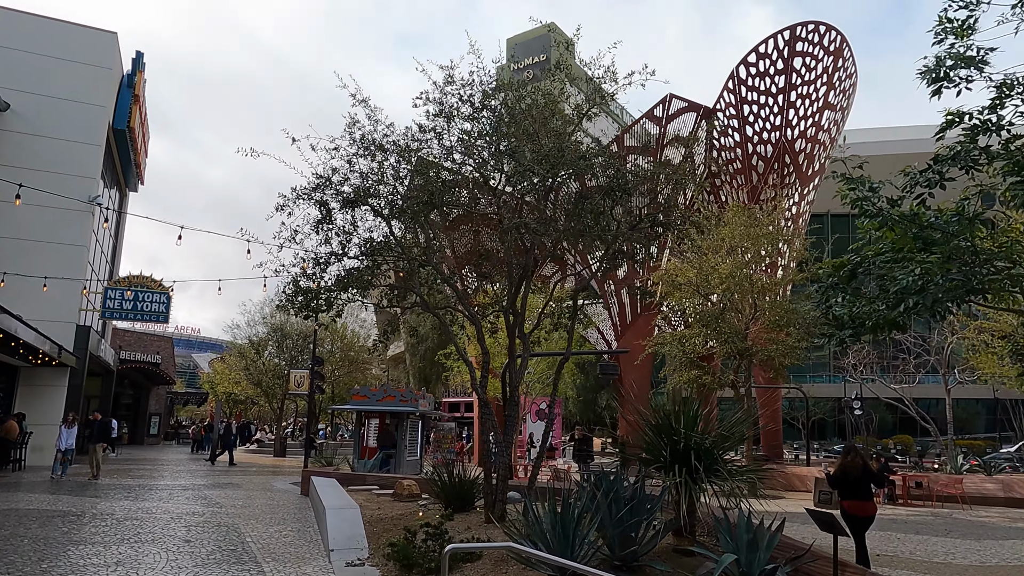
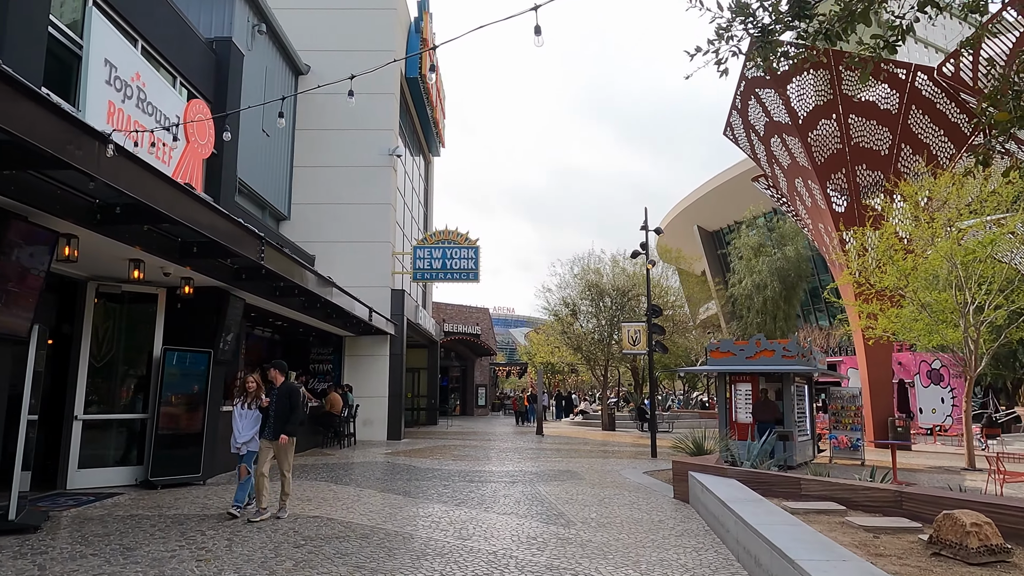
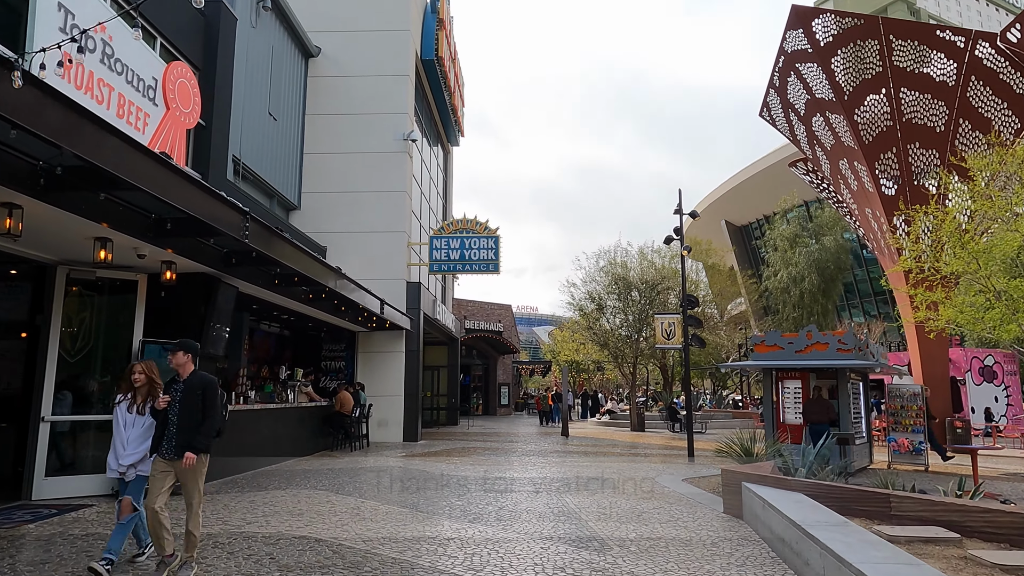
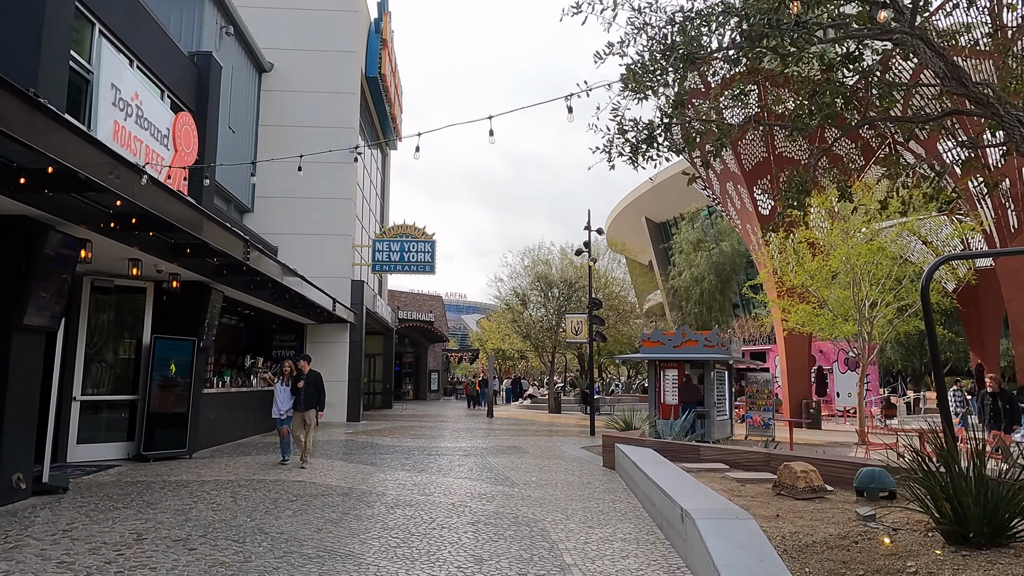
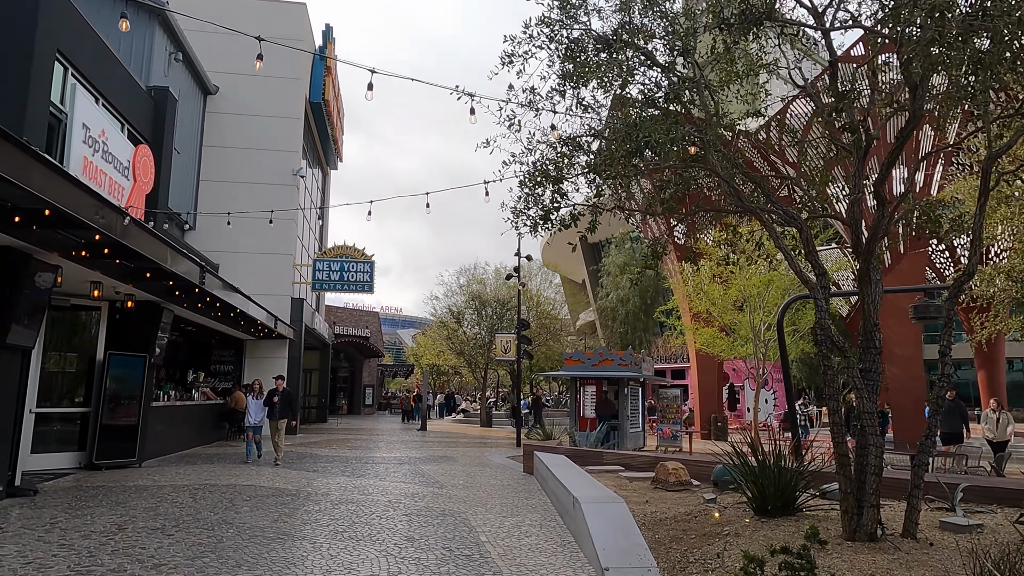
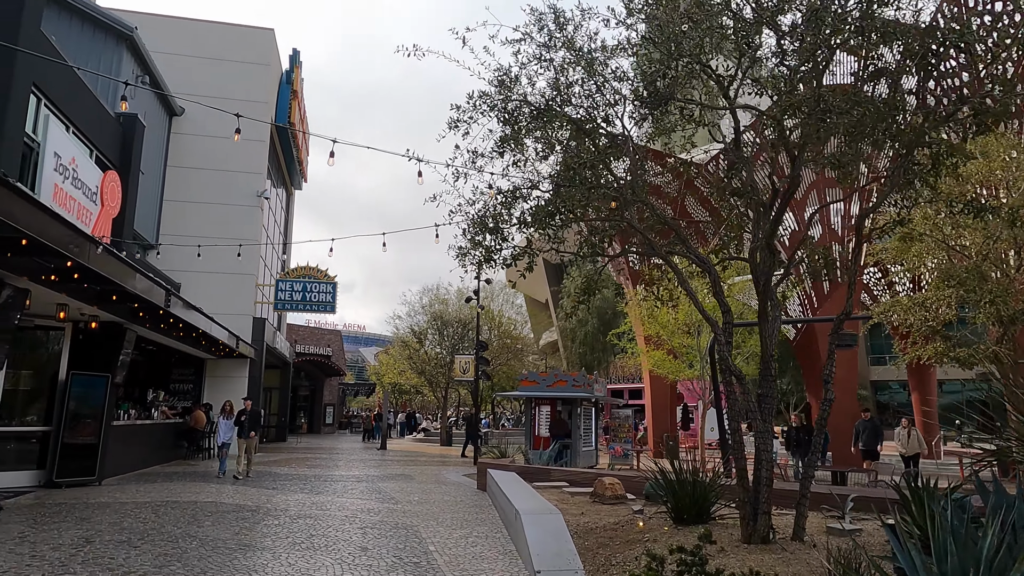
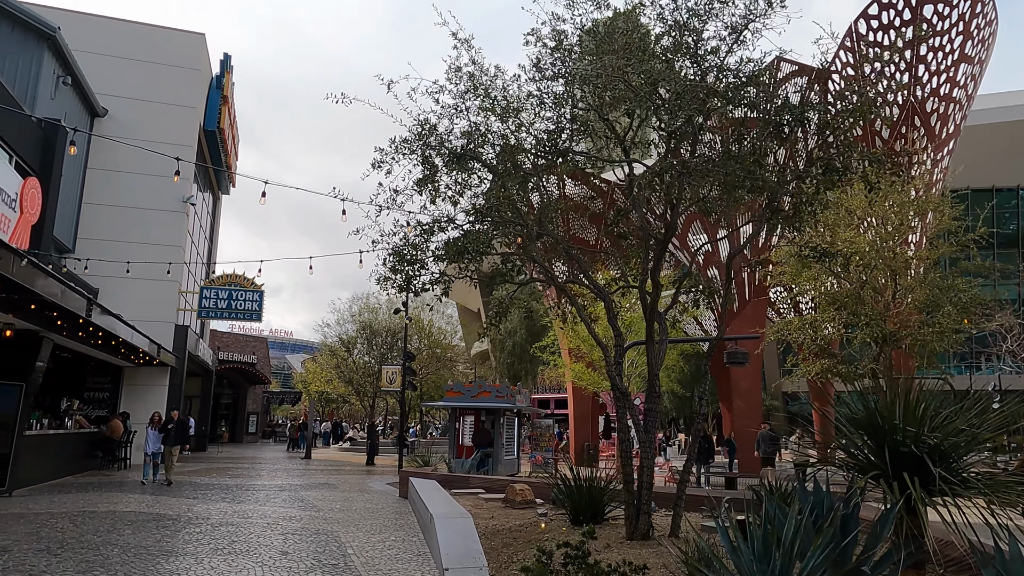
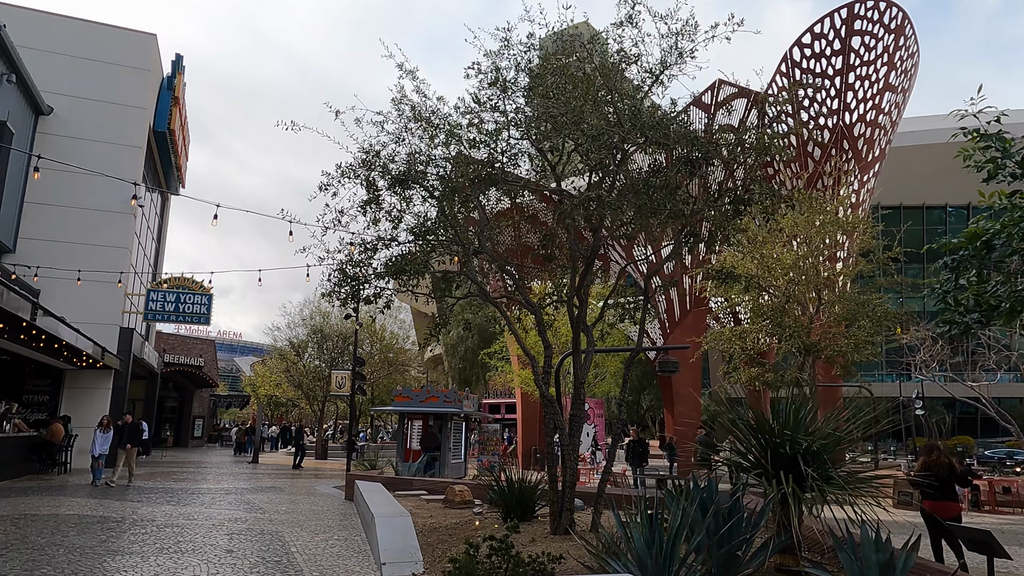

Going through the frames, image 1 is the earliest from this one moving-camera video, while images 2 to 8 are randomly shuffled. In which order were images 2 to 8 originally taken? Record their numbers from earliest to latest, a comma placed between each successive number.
8, 7, 6, 5, 4, 2, 3
